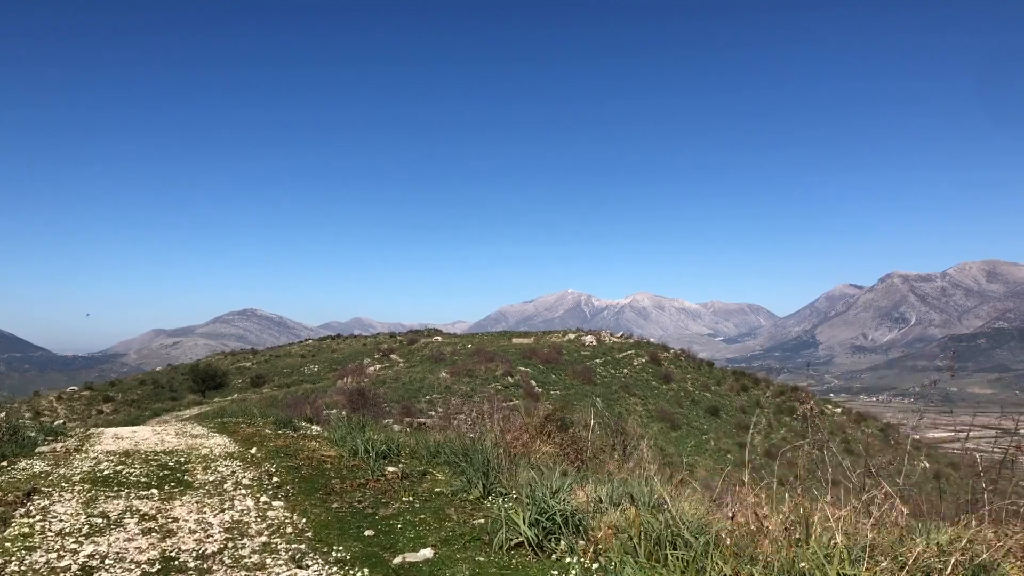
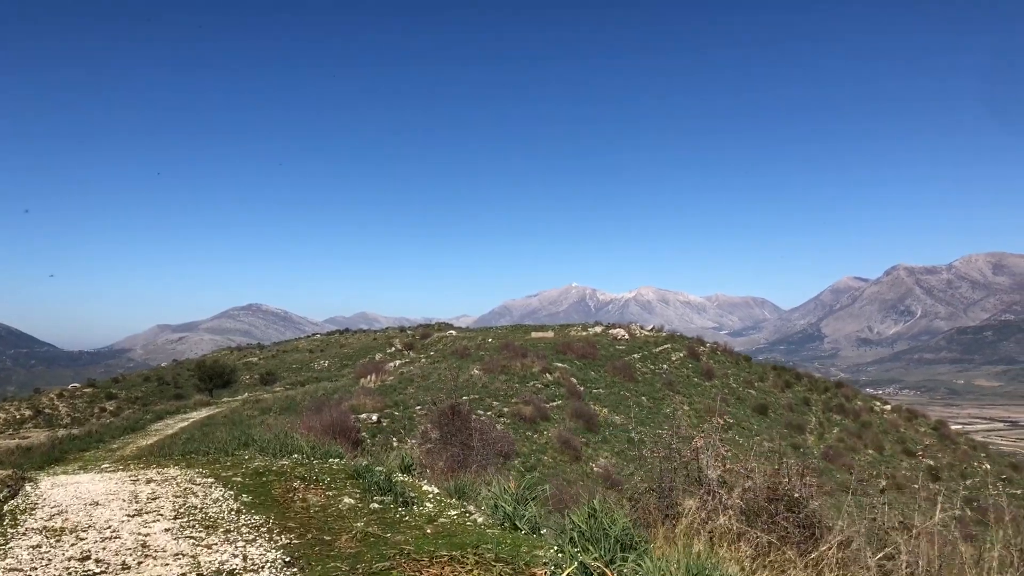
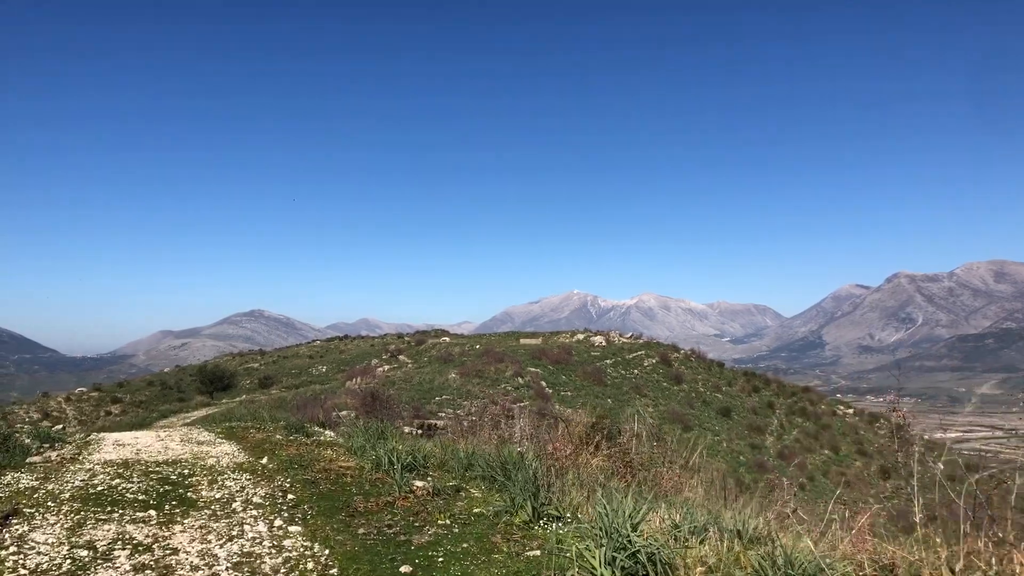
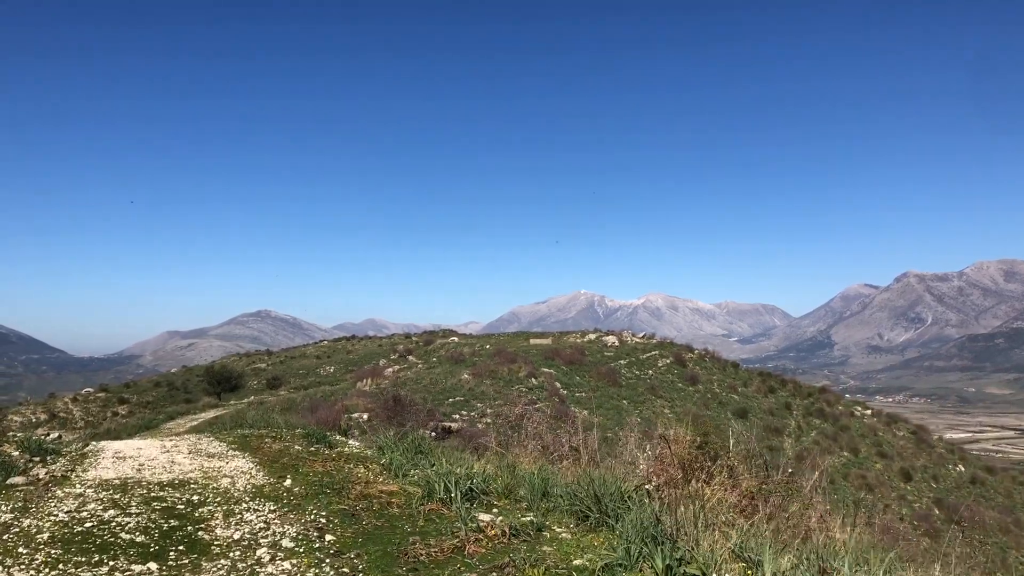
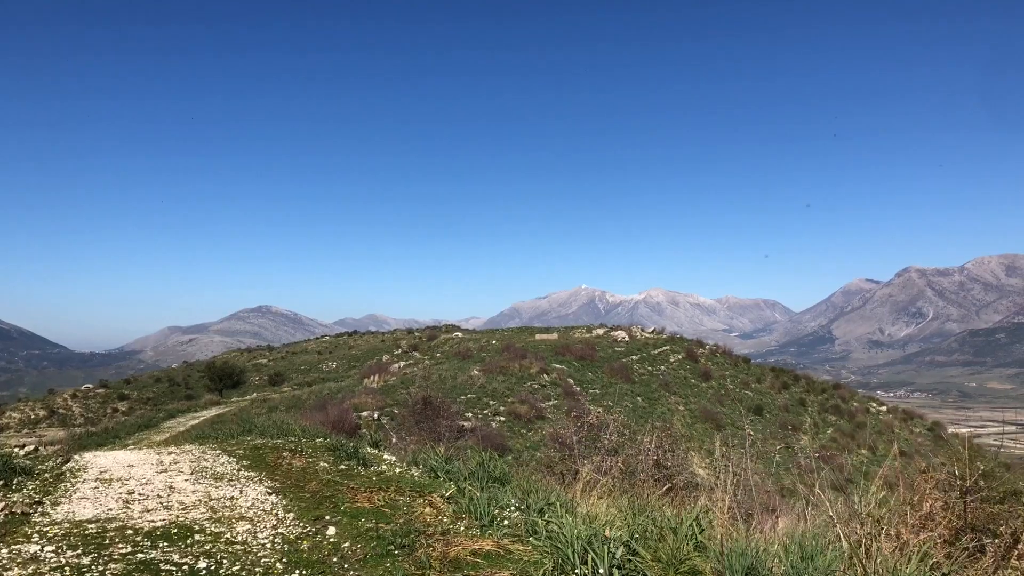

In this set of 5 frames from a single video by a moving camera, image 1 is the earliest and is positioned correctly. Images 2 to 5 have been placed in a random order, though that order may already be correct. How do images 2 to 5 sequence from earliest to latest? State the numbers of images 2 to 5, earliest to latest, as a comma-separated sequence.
3, 4, 5, 2
